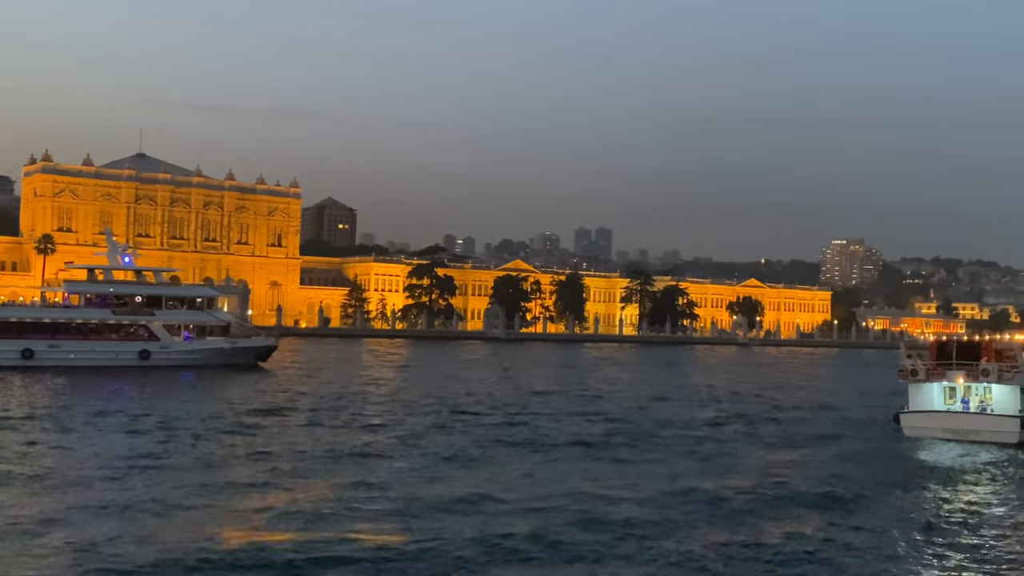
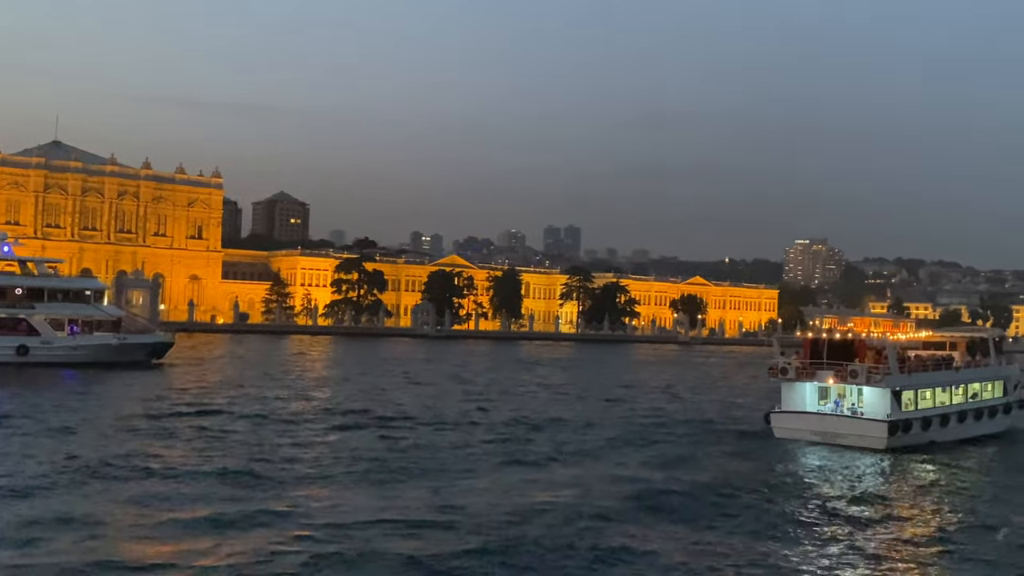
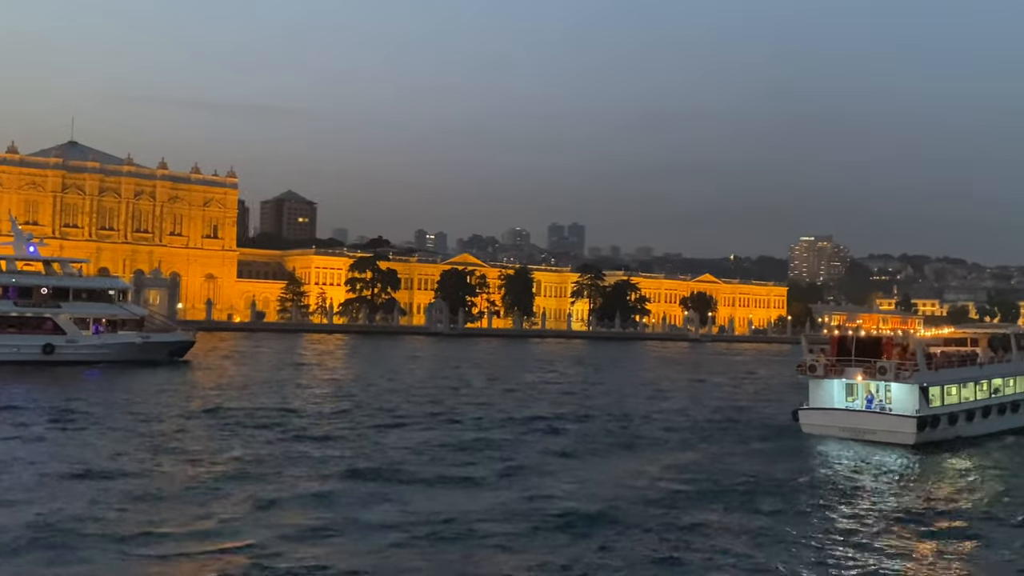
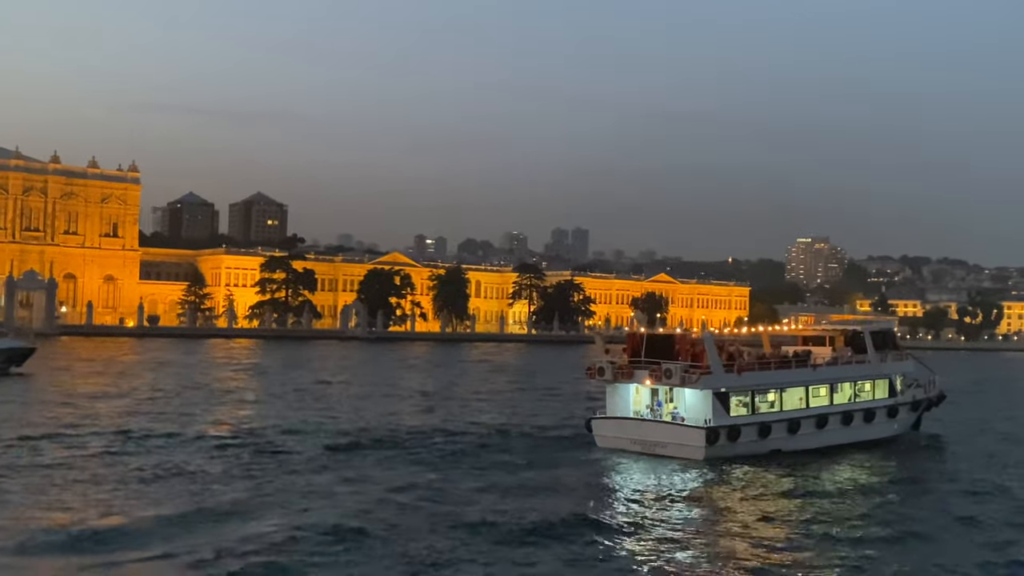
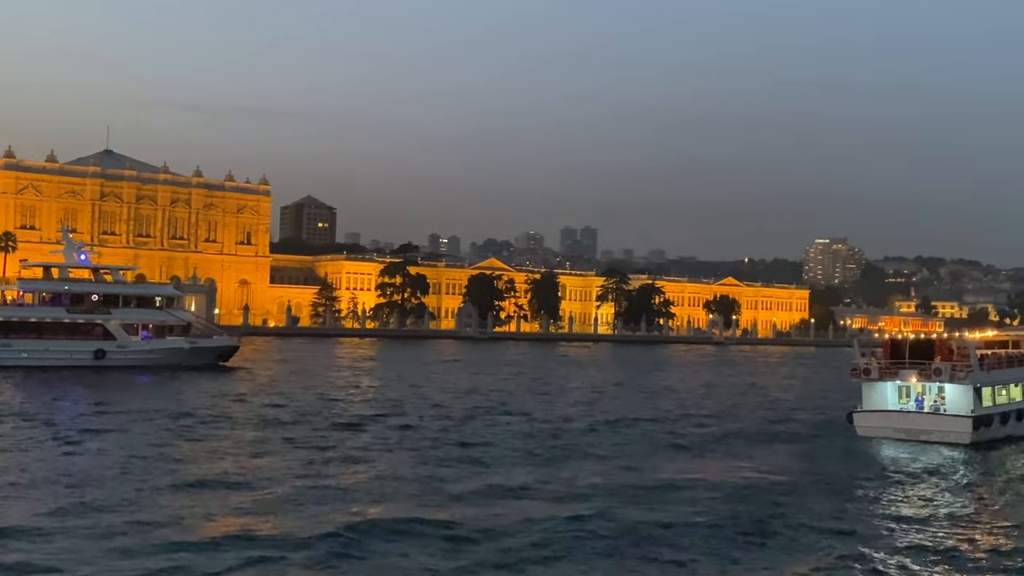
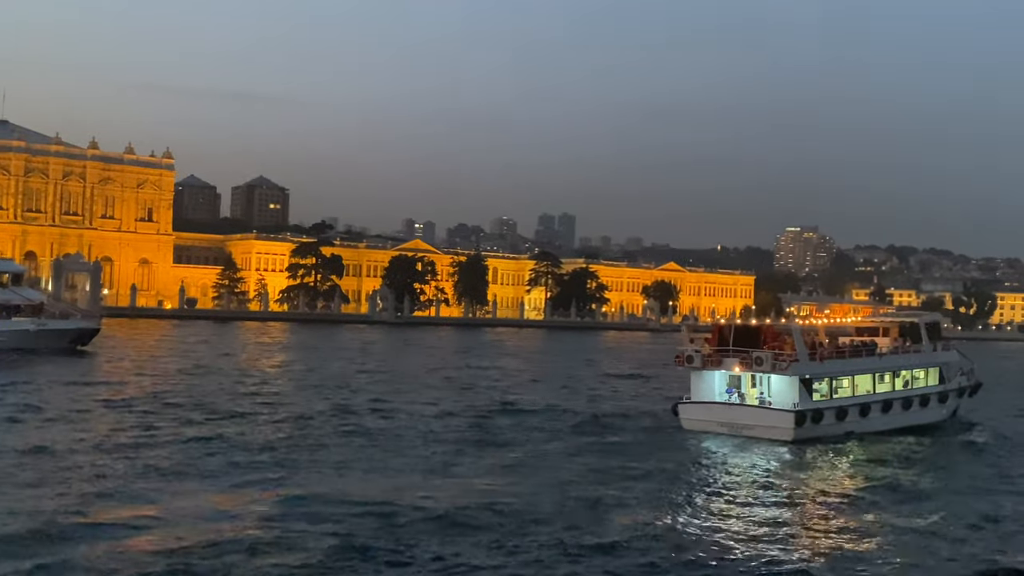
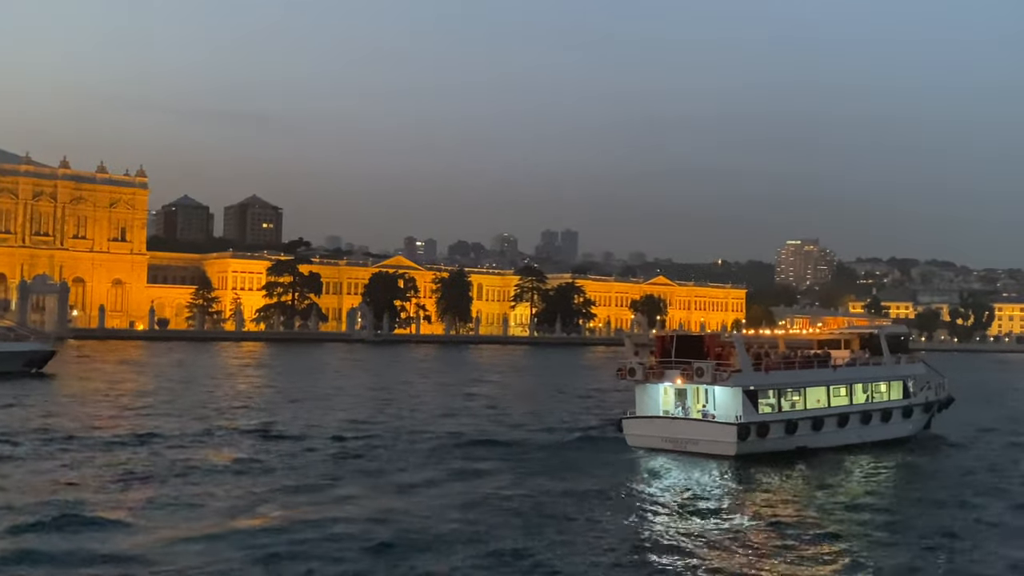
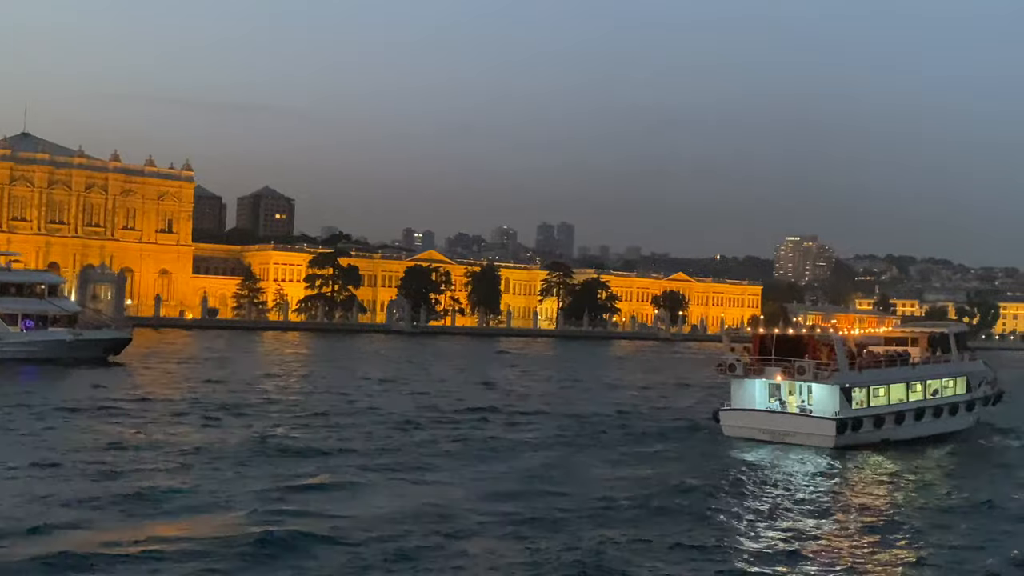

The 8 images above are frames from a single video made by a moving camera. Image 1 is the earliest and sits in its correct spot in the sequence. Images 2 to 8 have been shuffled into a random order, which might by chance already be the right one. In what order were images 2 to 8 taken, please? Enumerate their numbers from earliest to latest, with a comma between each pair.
5, 3, 2, 8, 6, 7, 4
